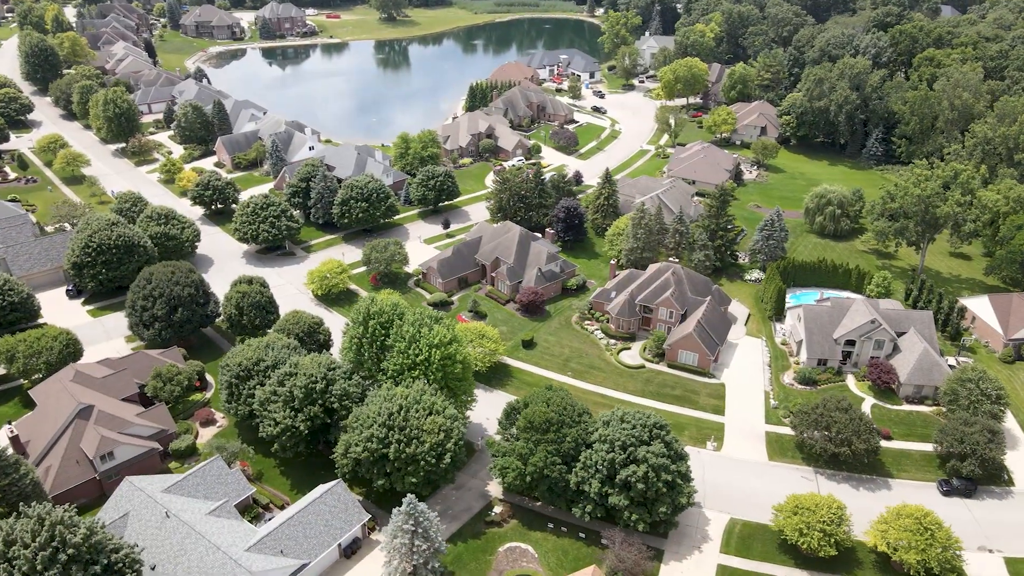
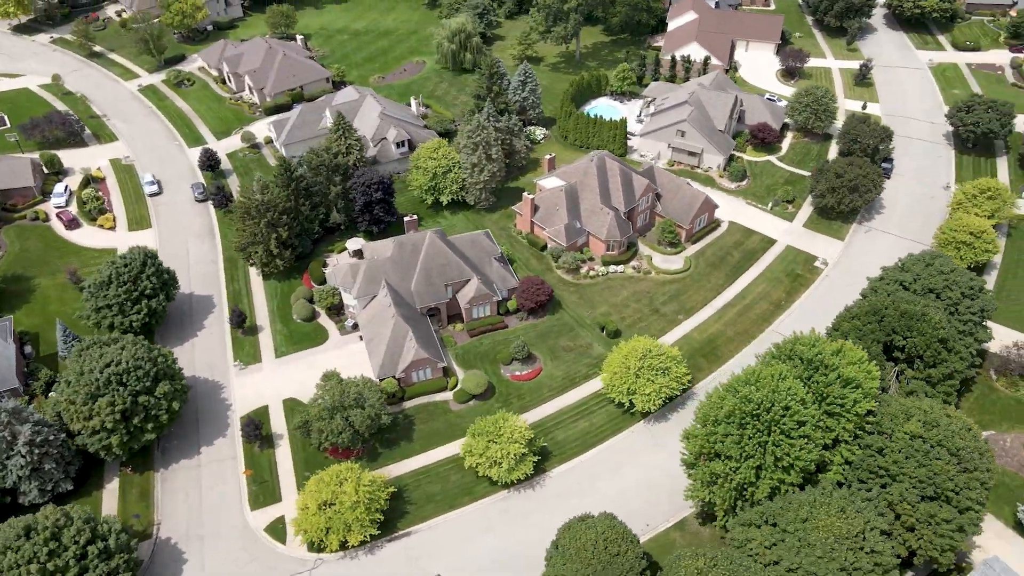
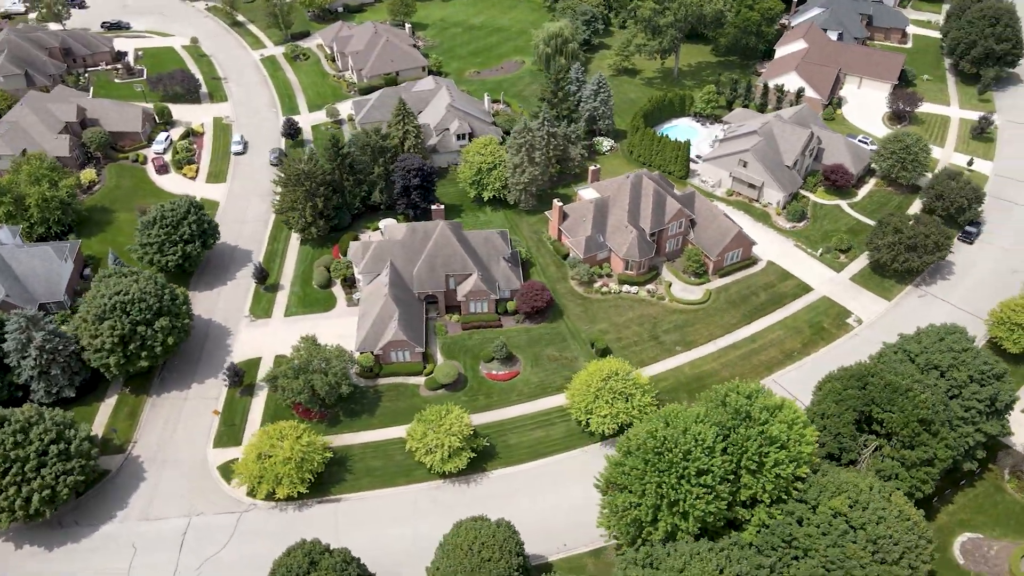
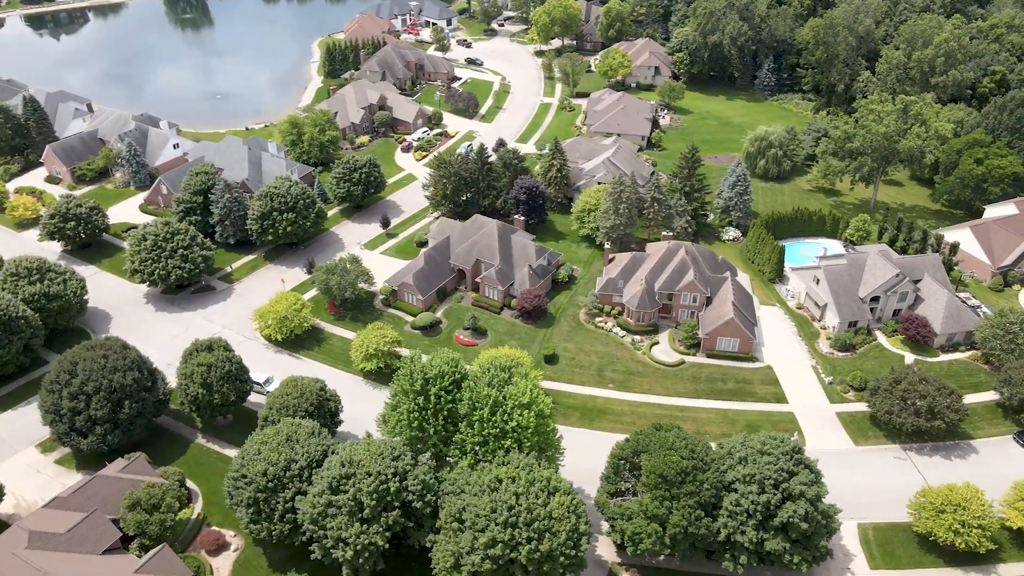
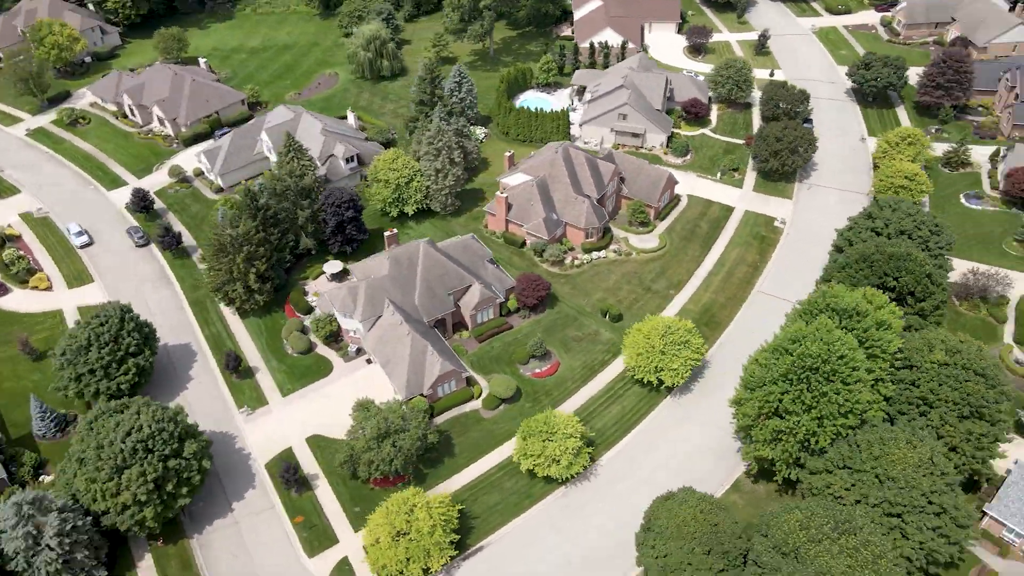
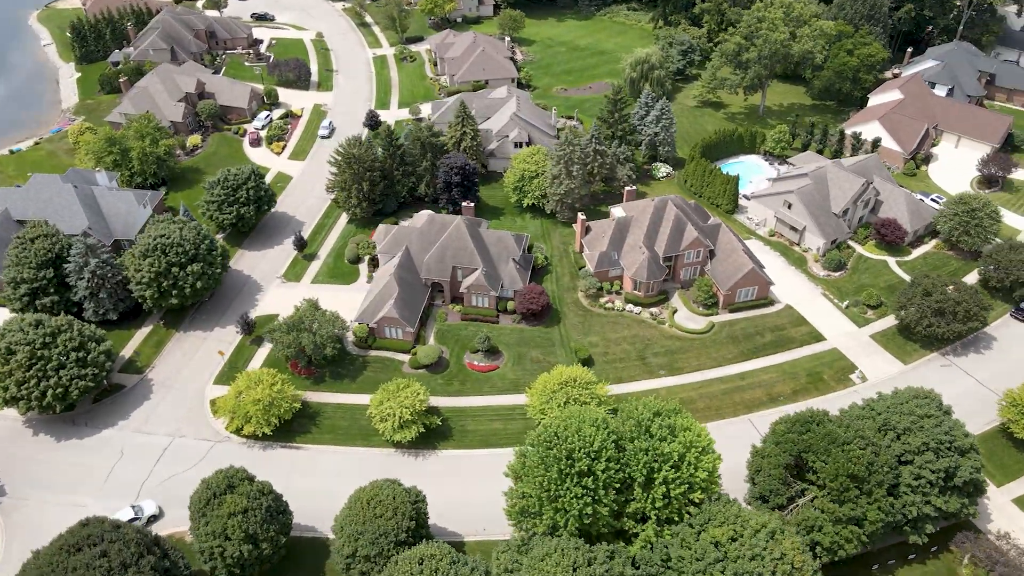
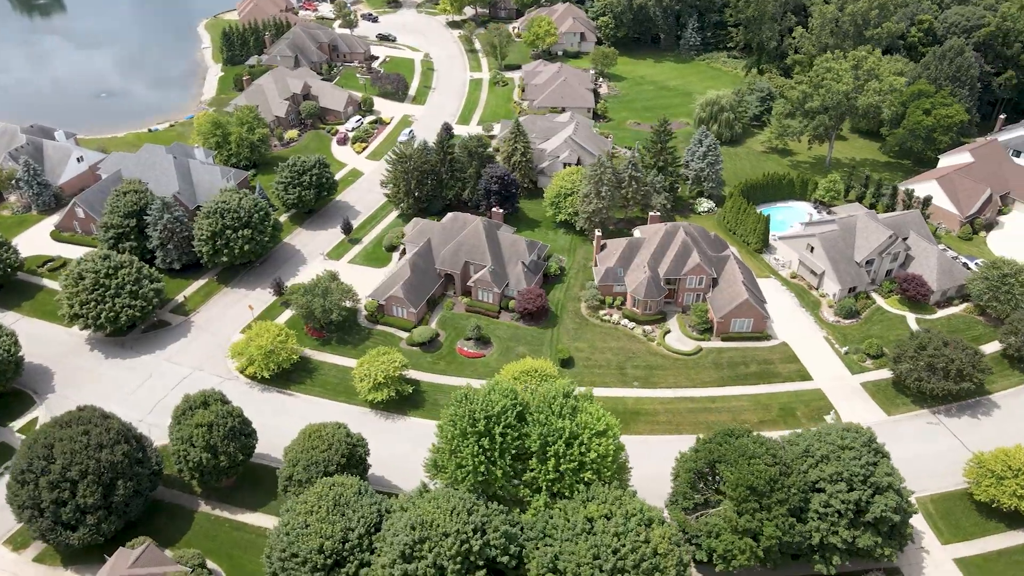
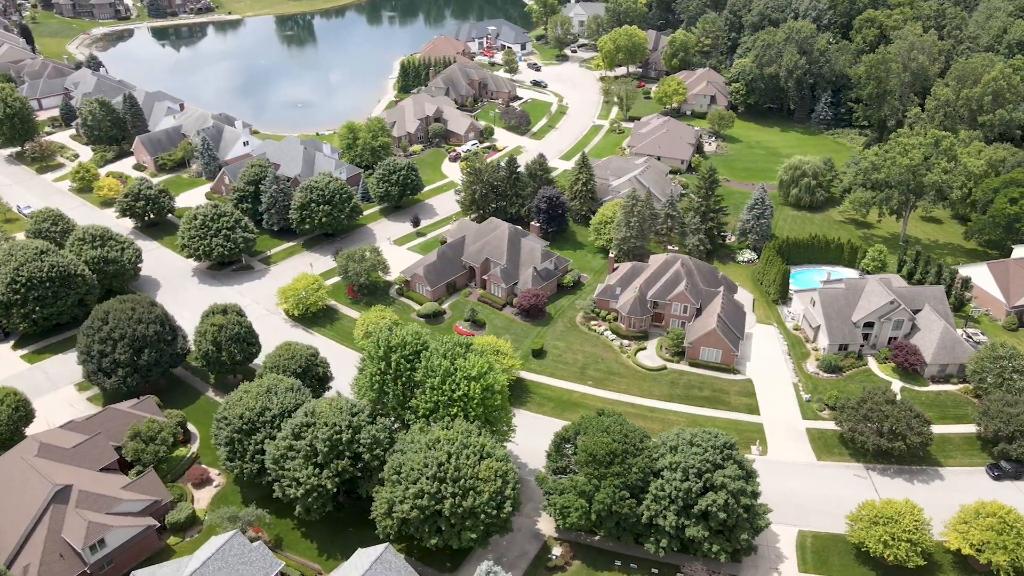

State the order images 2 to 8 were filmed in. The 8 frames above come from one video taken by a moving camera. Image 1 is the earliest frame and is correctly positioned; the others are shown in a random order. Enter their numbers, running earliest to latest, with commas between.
8, 4, 7, 6, 3, 2, 5
